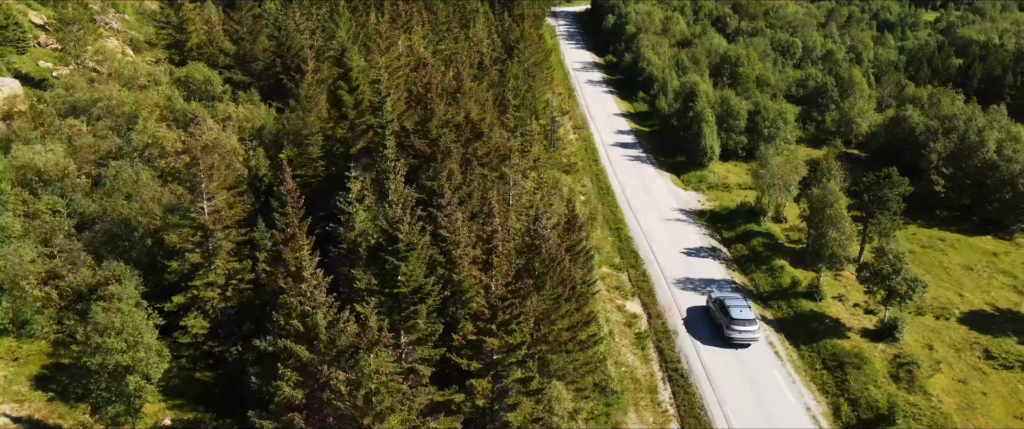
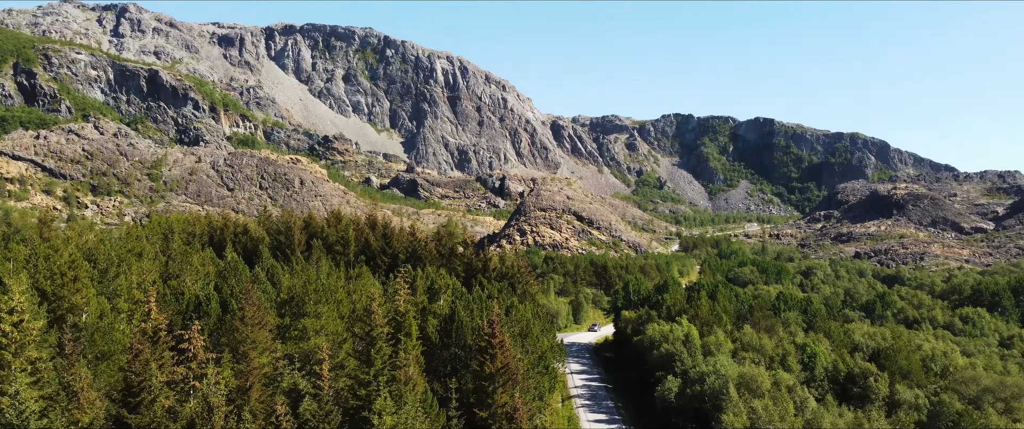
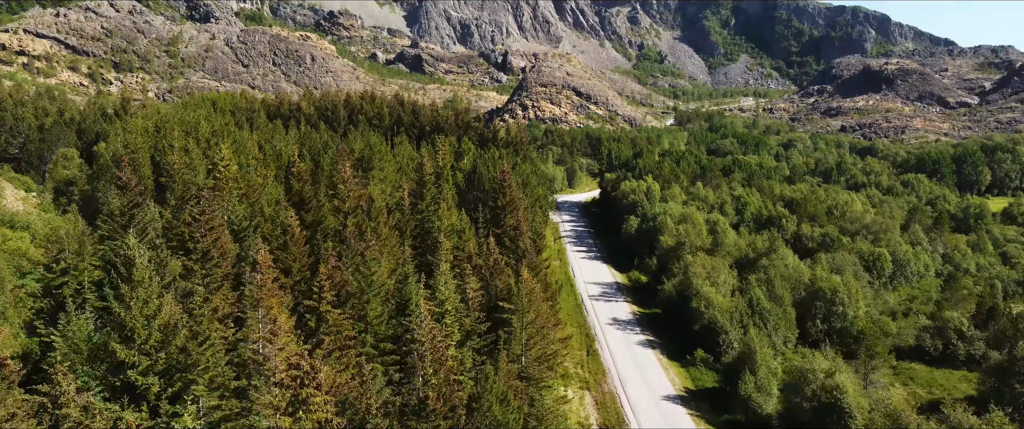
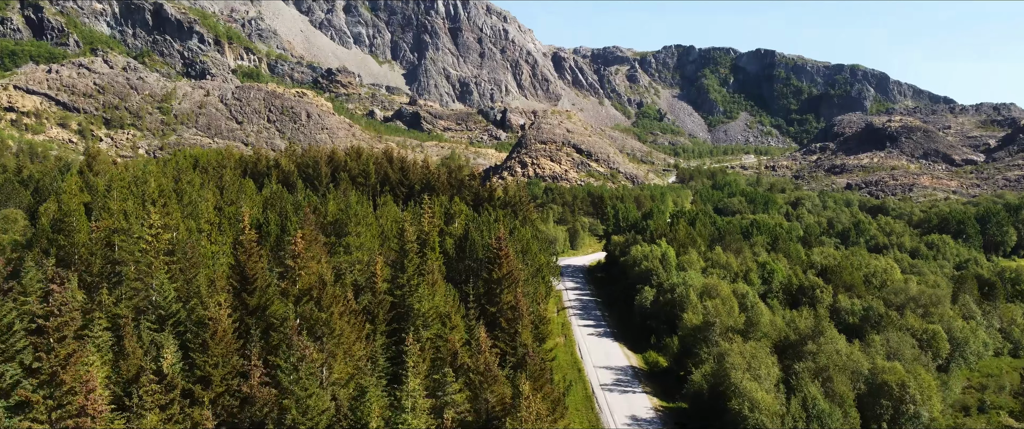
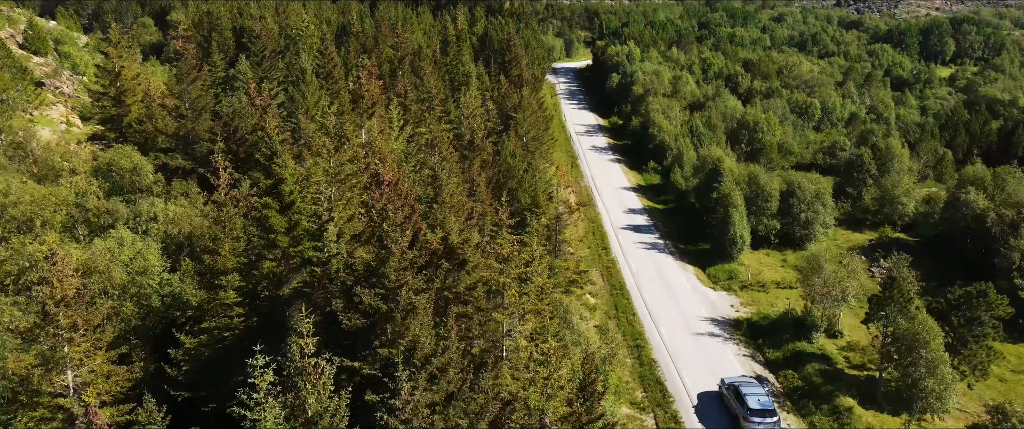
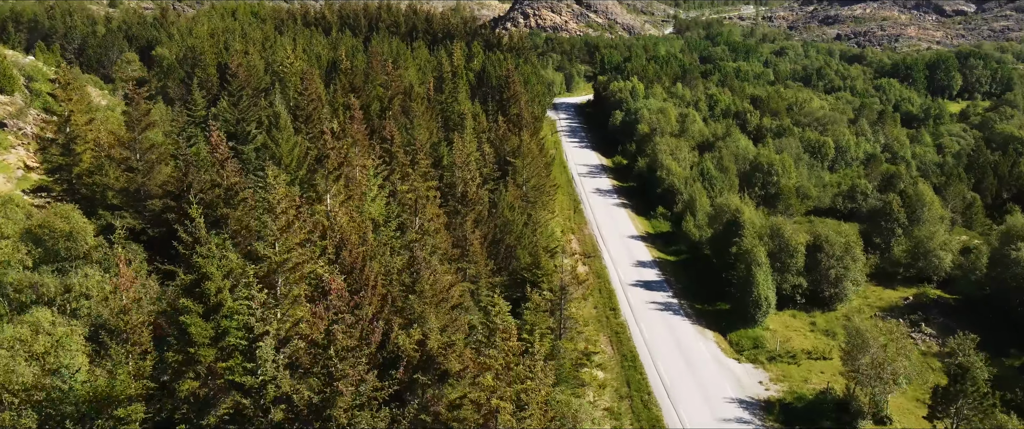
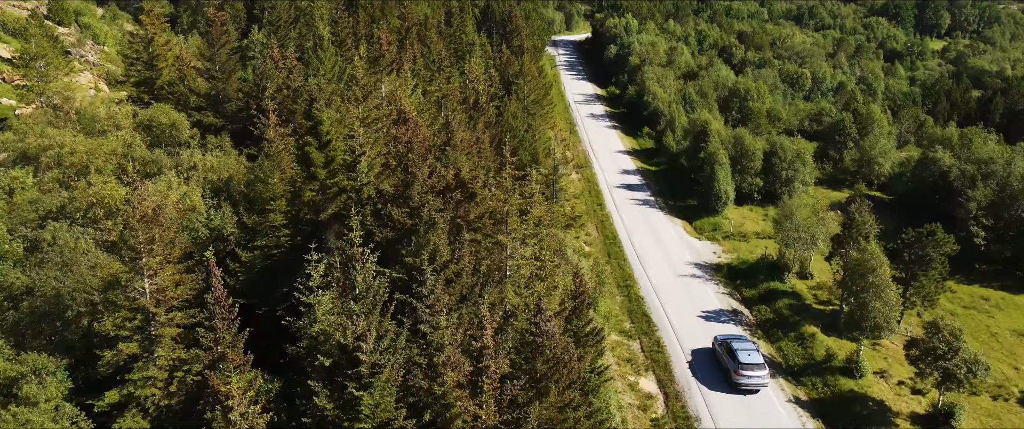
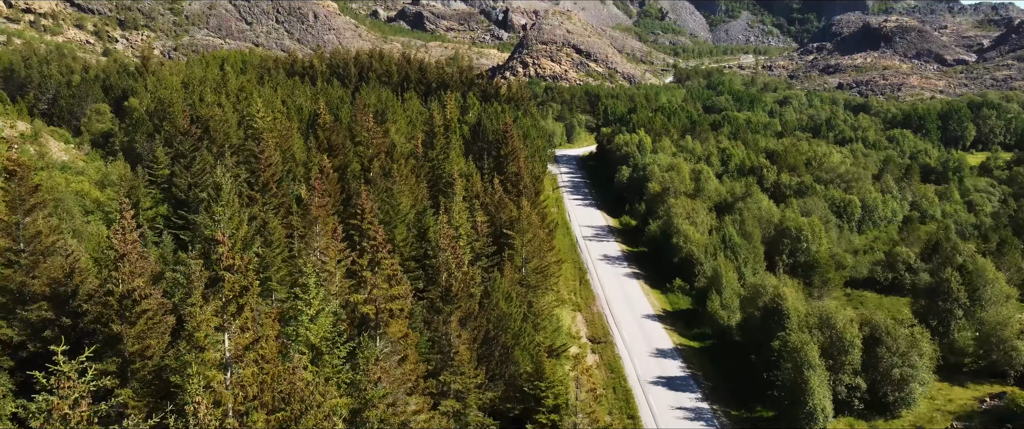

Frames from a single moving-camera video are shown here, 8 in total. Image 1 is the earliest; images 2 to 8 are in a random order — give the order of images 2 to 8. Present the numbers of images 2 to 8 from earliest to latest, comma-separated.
7, 5, 6, 8, 3, 4, 2
